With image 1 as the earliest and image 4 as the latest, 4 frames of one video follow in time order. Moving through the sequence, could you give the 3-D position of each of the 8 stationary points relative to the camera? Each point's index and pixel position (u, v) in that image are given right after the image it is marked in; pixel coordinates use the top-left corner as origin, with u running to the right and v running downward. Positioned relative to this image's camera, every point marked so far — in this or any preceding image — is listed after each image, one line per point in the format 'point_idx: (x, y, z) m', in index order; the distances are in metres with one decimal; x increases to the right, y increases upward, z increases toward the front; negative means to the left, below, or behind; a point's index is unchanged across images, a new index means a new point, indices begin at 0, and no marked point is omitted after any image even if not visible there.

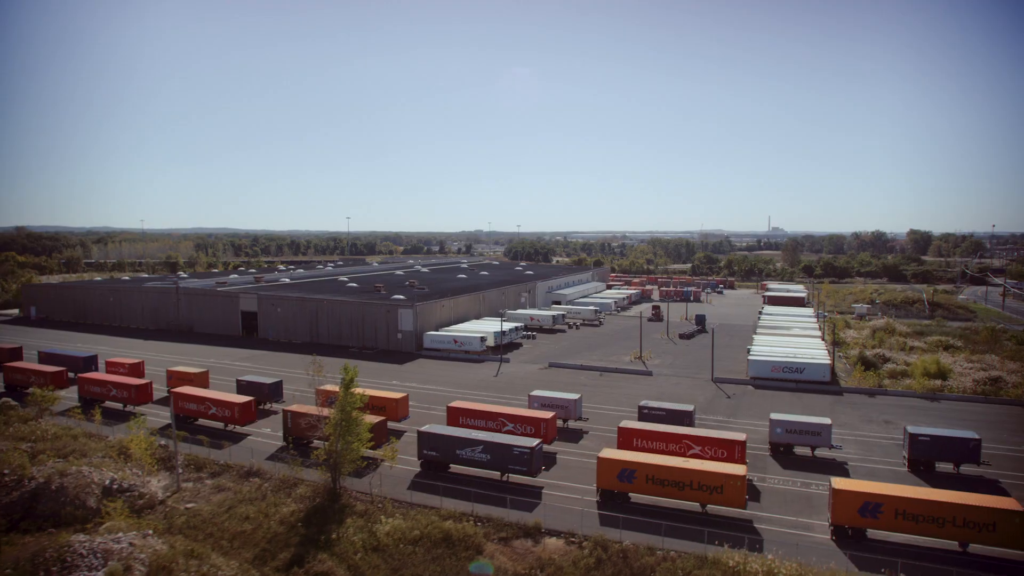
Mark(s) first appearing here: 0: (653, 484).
0: (+4.4, -6.1, +18.7) m
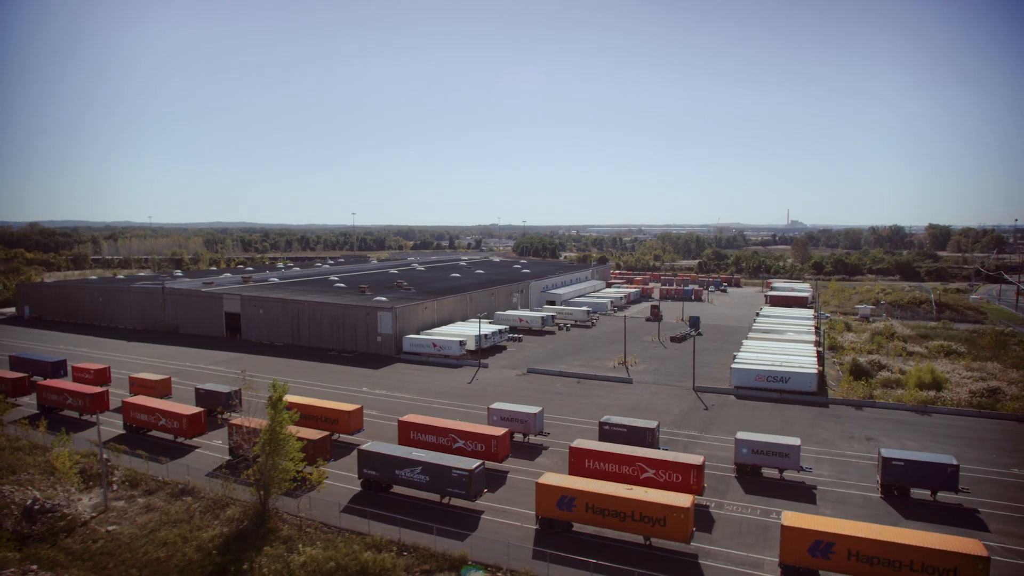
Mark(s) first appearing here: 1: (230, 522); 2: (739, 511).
0: (+2.3, -6.6, +17.4) m
1: (-9.1, -7.5, +19.3) m
2: (+7.3, -7.2, +19.3) m
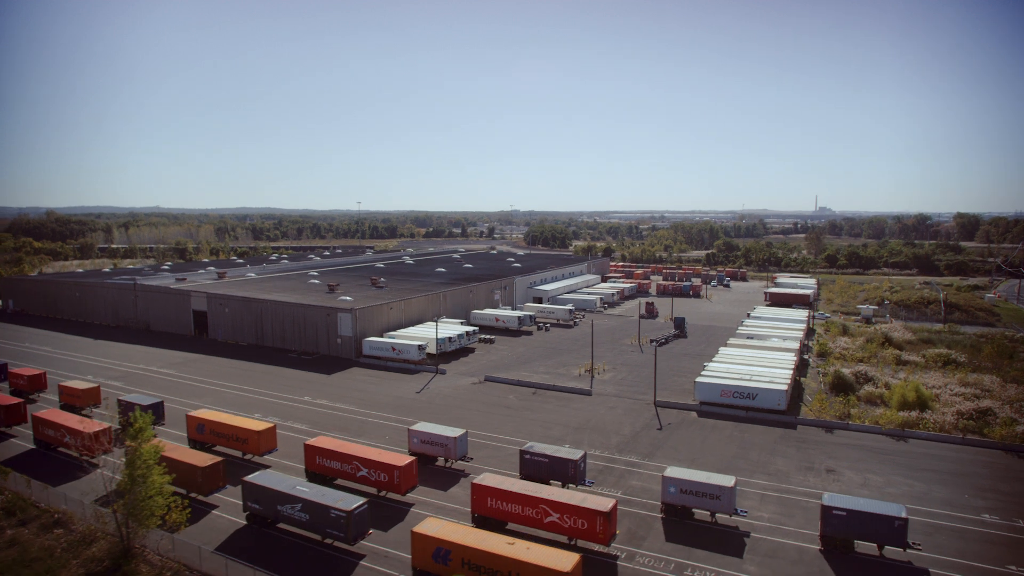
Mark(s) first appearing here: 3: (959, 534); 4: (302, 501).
0: (-1.1, -7.3, +15.3) m
1: (-12.4, -8.1, +17.6) m
2: (+4.0, -7.9, +17.0) m
3: (+13.8, -7.6, +18.5) m
4: (-6.4, -6.5, +18.2) m
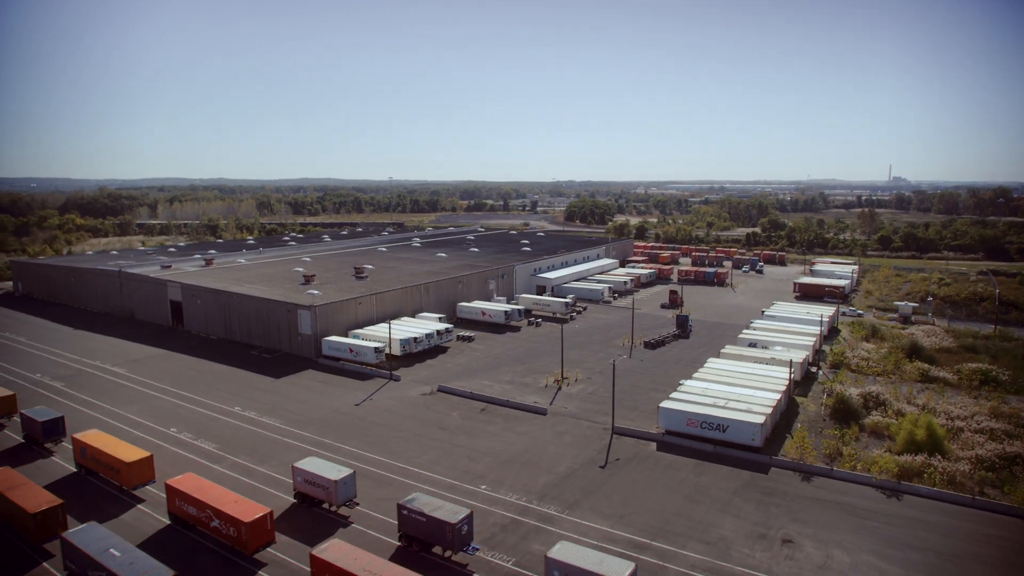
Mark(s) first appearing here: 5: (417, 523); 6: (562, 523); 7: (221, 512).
0: (-5.5, -8.3, +12.1) m
1: (-16.5, -8.9, +15.5) m
2: (-0.3, -8.9, +13.4) m
3: (+9.6, -8.6, +14.0) m
4: (-10.5, -7.3, +15.5) m
5: (-2.8, -7.1, +17.9) m
6: (+1.7, -7.7, +19.8) m
7: (-8.8, -6.8, +18.1) m
